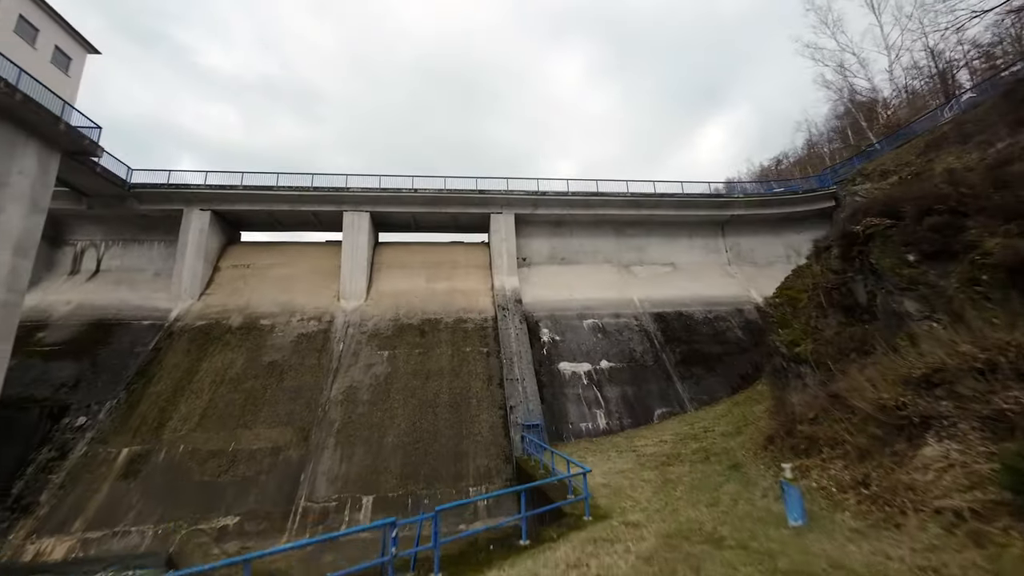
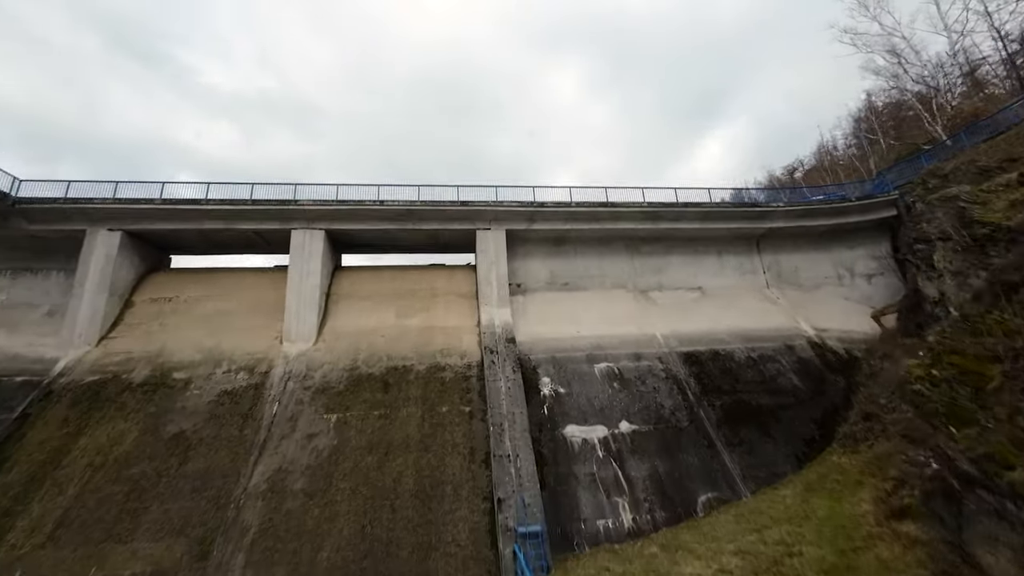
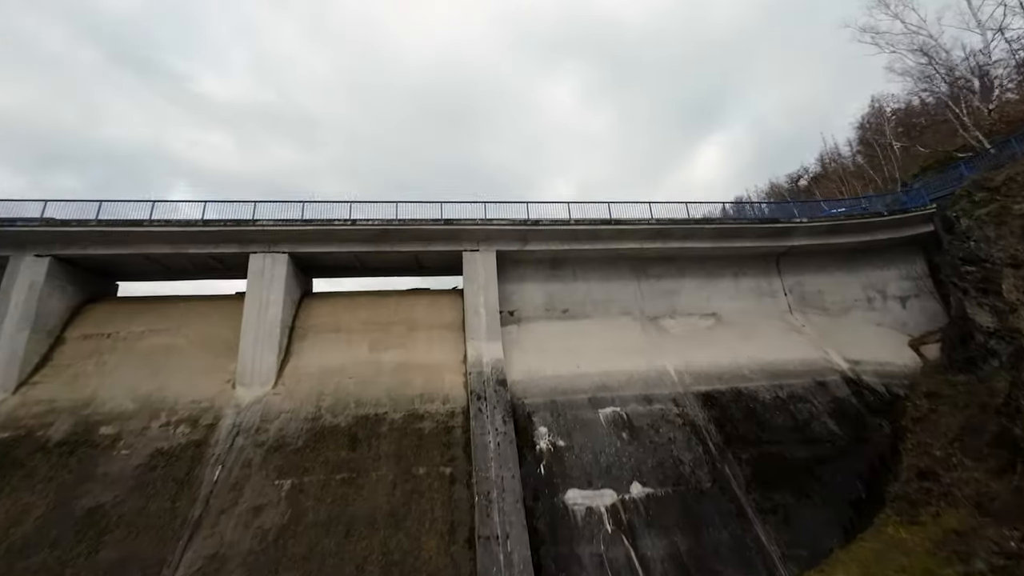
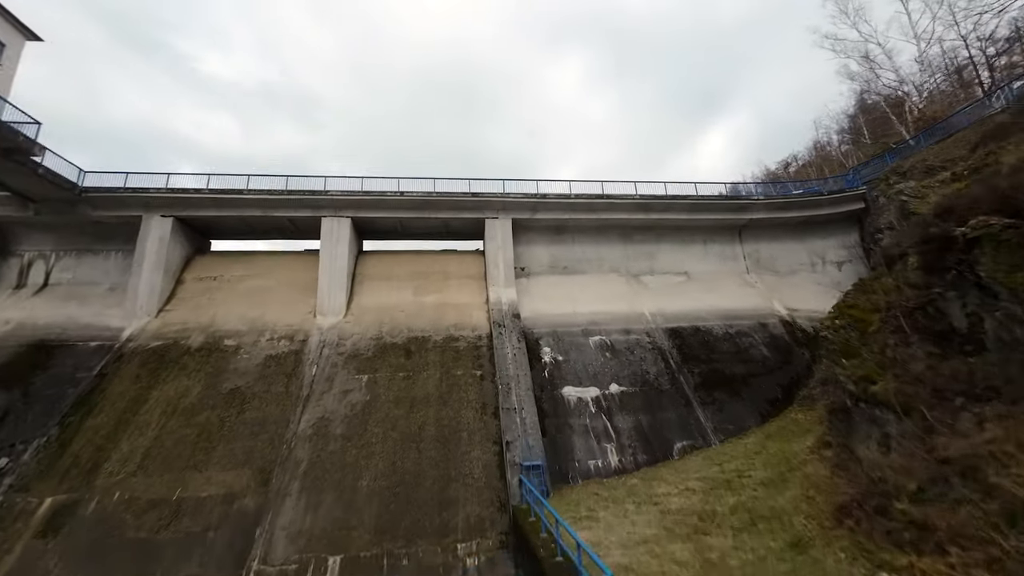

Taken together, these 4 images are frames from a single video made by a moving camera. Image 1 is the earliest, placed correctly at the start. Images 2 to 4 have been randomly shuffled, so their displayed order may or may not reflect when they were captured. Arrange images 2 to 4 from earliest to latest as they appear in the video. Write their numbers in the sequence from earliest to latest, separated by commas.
4, 2, 3
